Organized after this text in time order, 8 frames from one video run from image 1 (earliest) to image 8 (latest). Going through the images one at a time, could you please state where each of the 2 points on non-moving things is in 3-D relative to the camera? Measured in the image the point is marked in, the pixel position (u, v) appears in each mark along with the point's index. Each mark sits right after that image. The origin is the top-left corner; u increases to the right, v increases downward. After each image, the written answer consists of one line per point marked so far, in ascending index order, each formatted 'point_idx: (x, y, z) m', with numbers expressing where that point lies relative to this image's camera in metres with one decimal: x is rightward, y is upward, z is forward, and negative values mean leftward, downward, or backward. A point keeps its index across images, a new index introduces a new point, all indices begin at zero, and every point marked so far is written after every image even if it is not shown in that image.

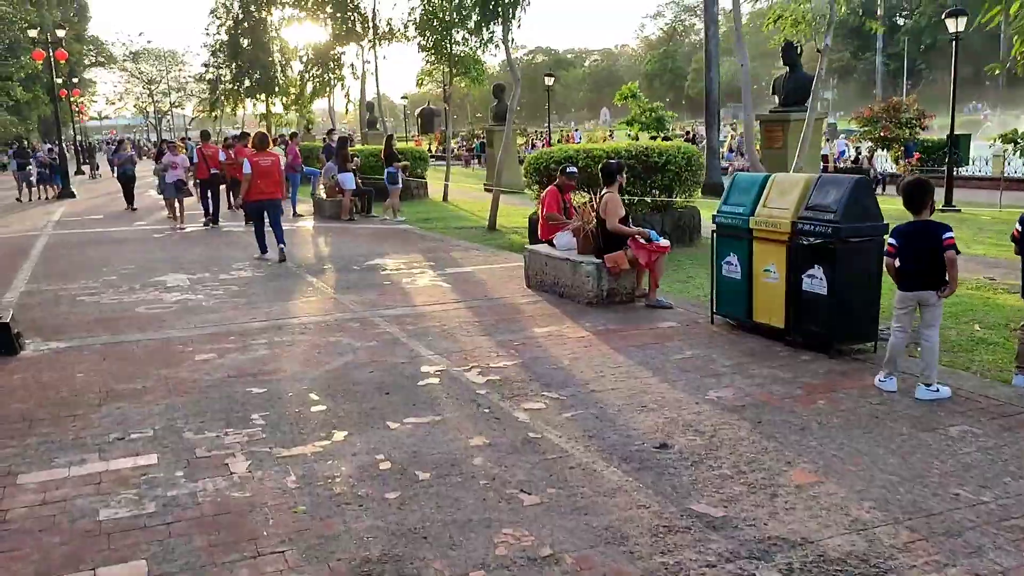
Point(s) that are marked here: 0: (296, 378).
0: (-1.5, -0.6, +6.1) m
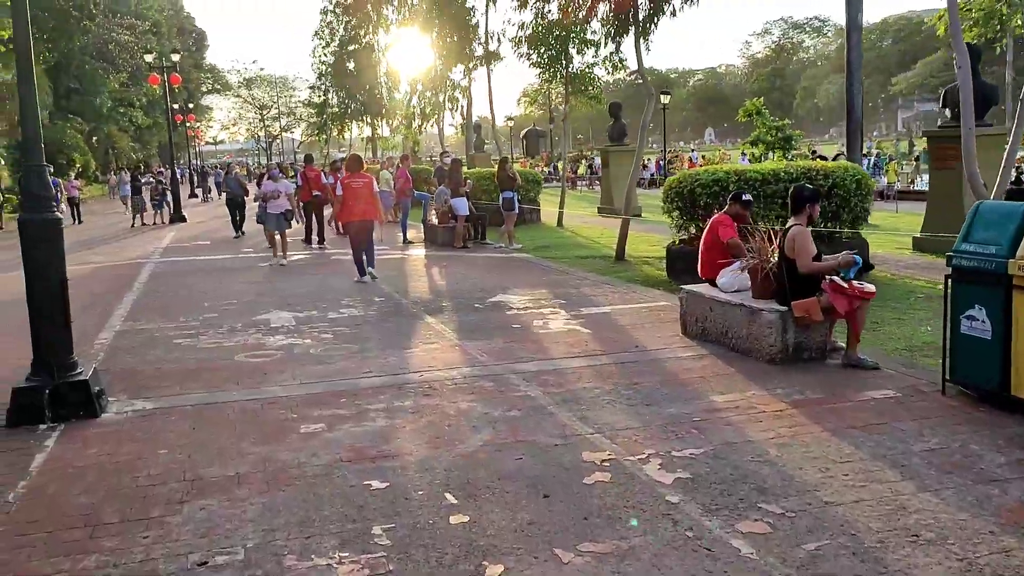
0: (-0.5, -1.0, +4.7) m
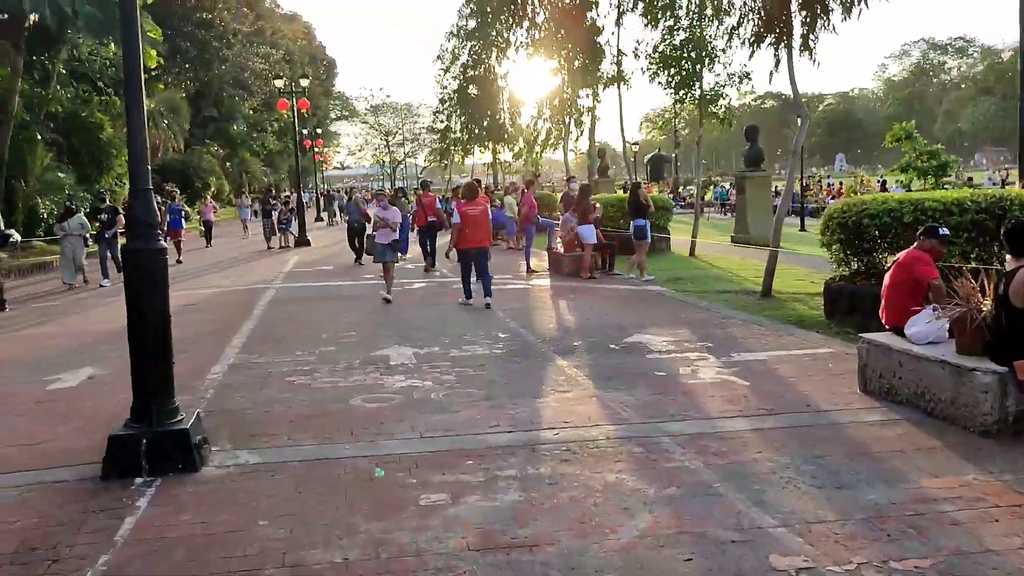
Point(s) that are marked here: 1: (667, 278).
0: (+0.3, -1.2, +3.8) m
1: (+2.6, +0.2, +15.3) m
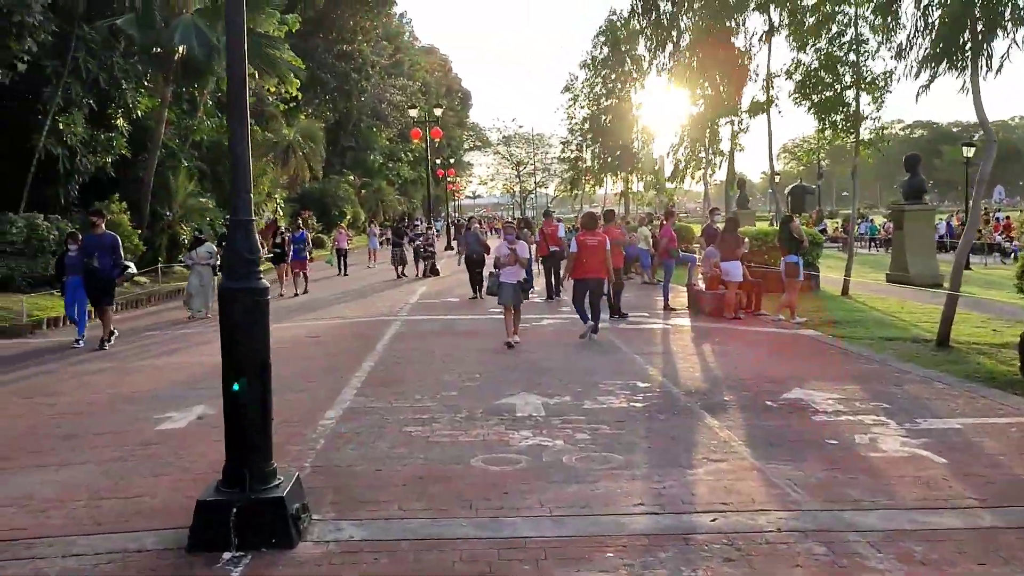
0: (+0.8, -1.4, +2.8) m
1: (+4.8, -0.5, +13.9) m
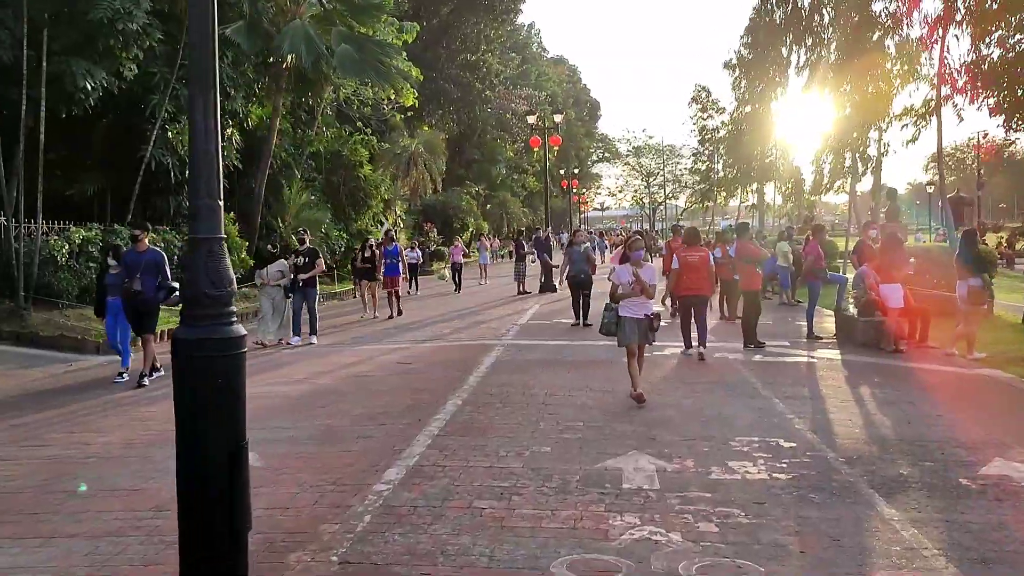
0: (+0.8, -1.6, +1.1) m
1: (+6.3, -0.9, +11.5) m
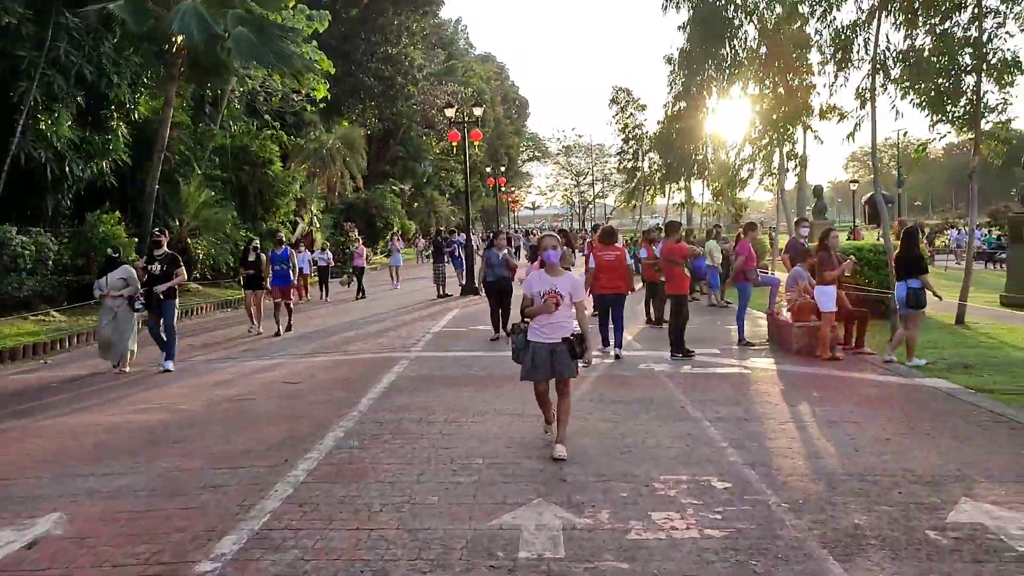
0: (+0.4, -1.7, -0.1) m
1: (+5.2, -0.9, +10.7) m
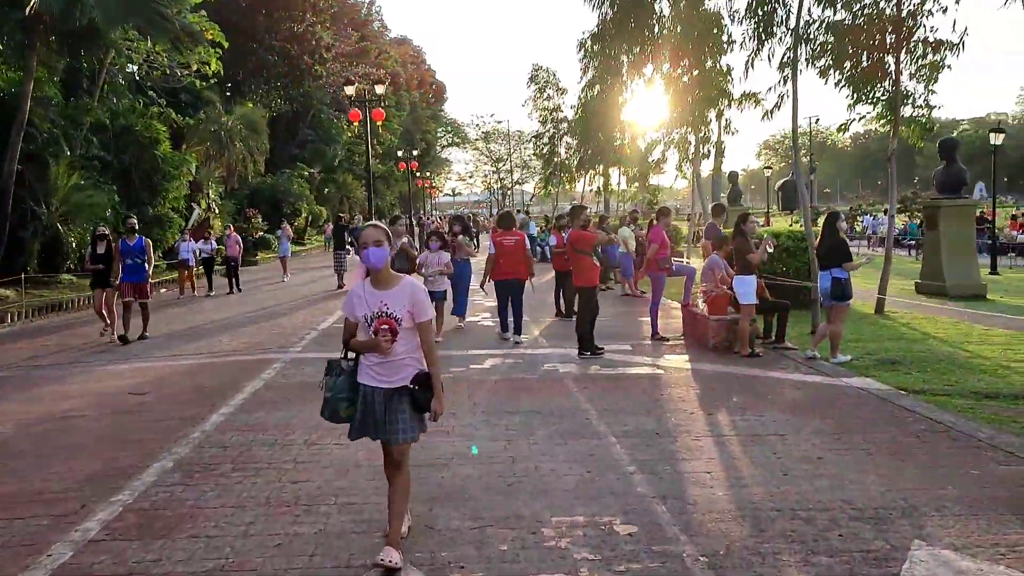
0: (+0.2, -1.8, -1.3) m
1: (+4.0, -0.8, +9.9) m
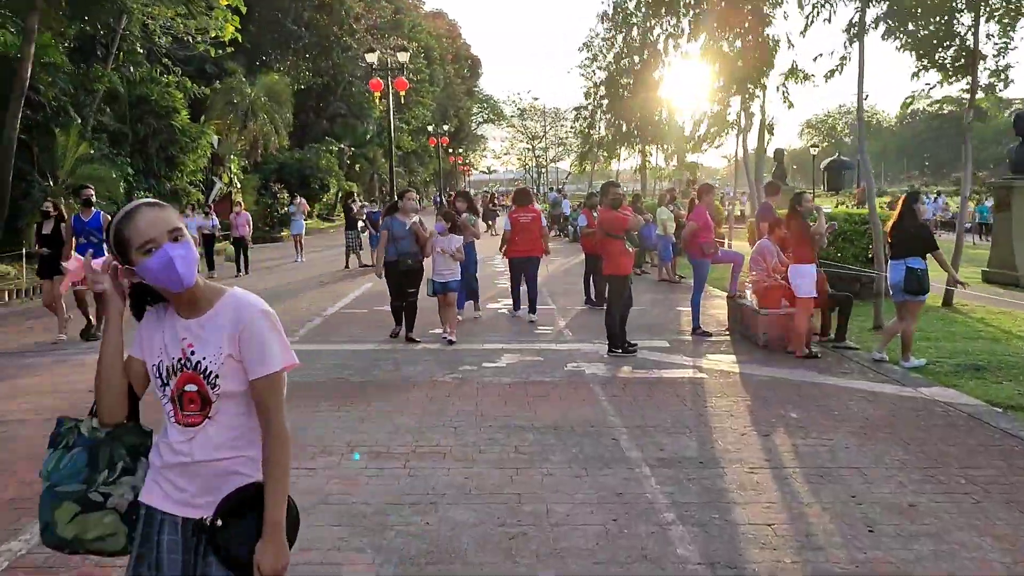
0: (-0.1, -1.9, -2.5) m
1: (+4.2, -0.8, +8.5) m
